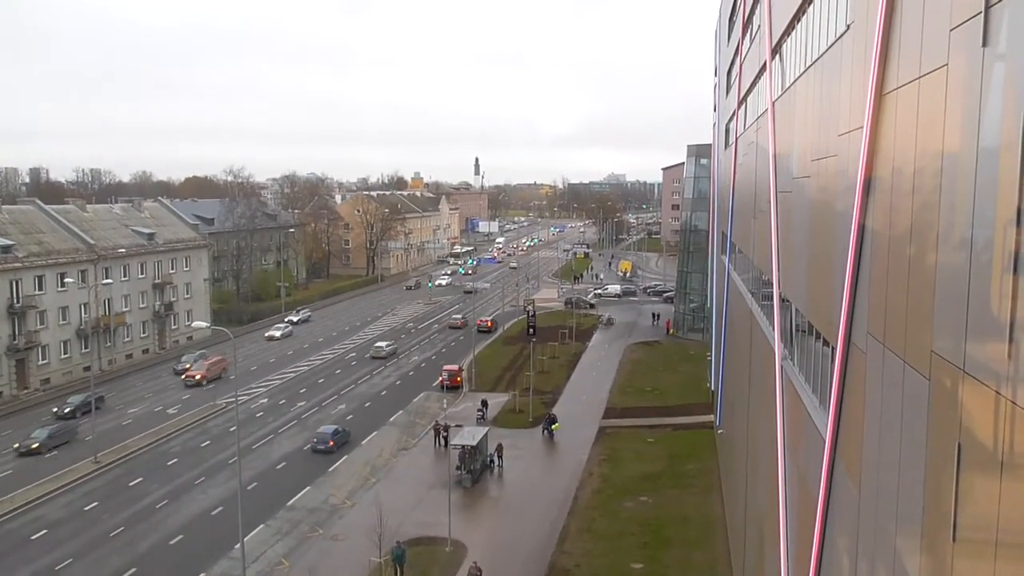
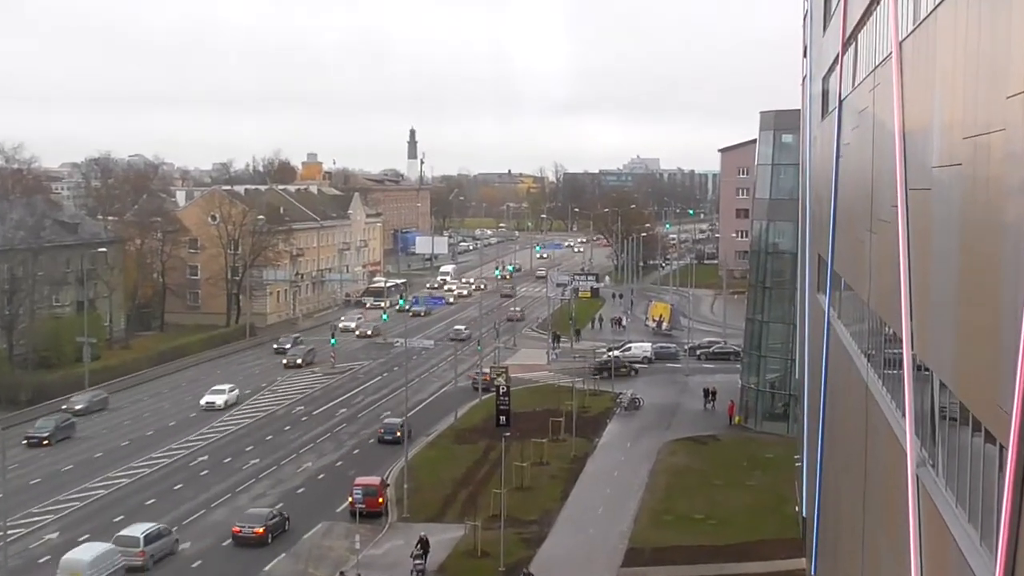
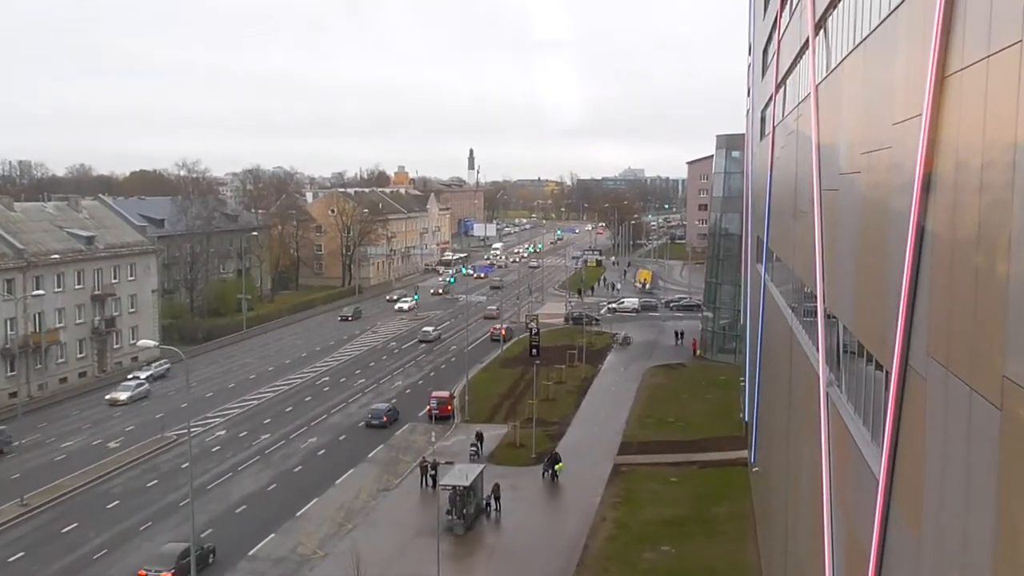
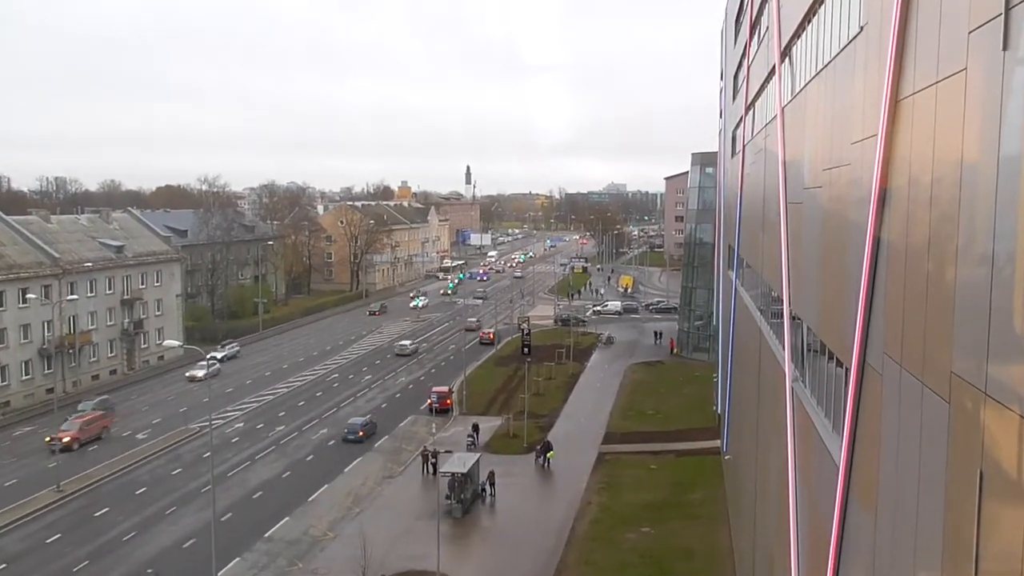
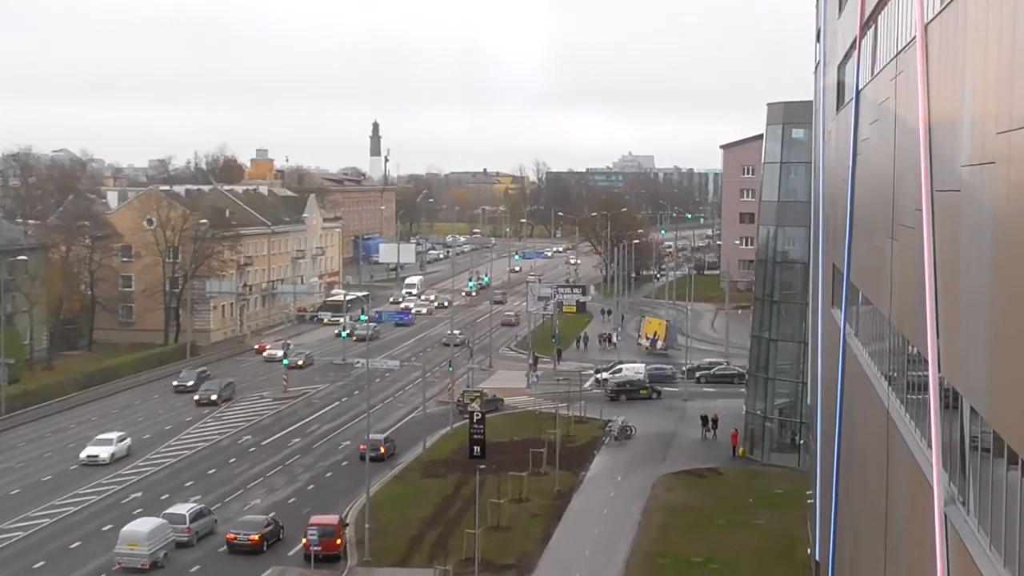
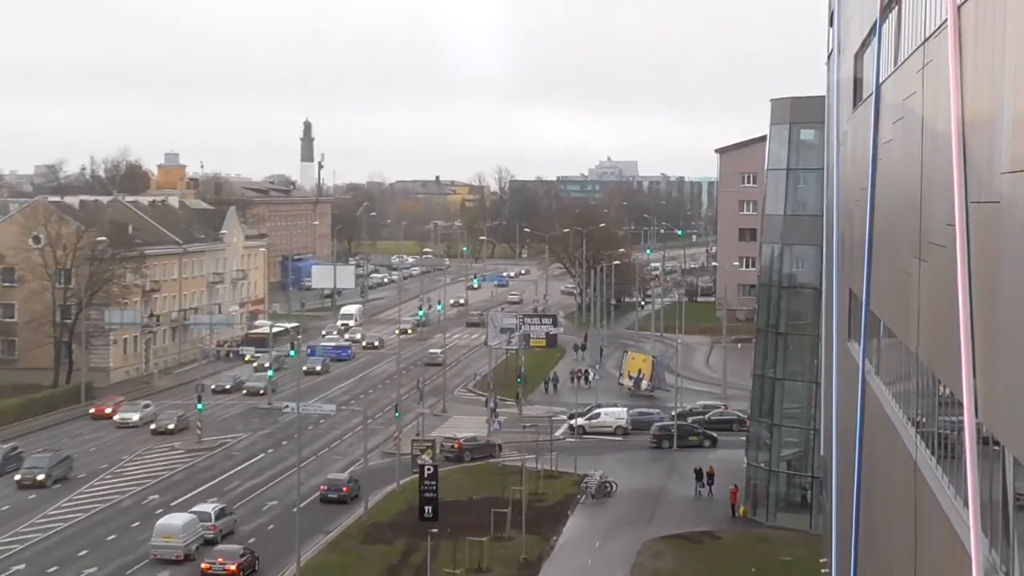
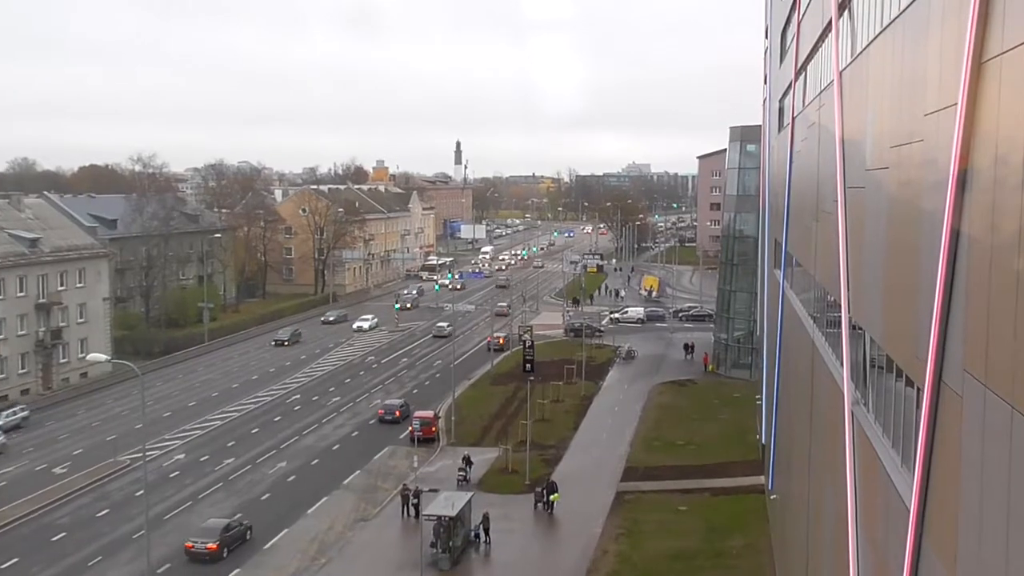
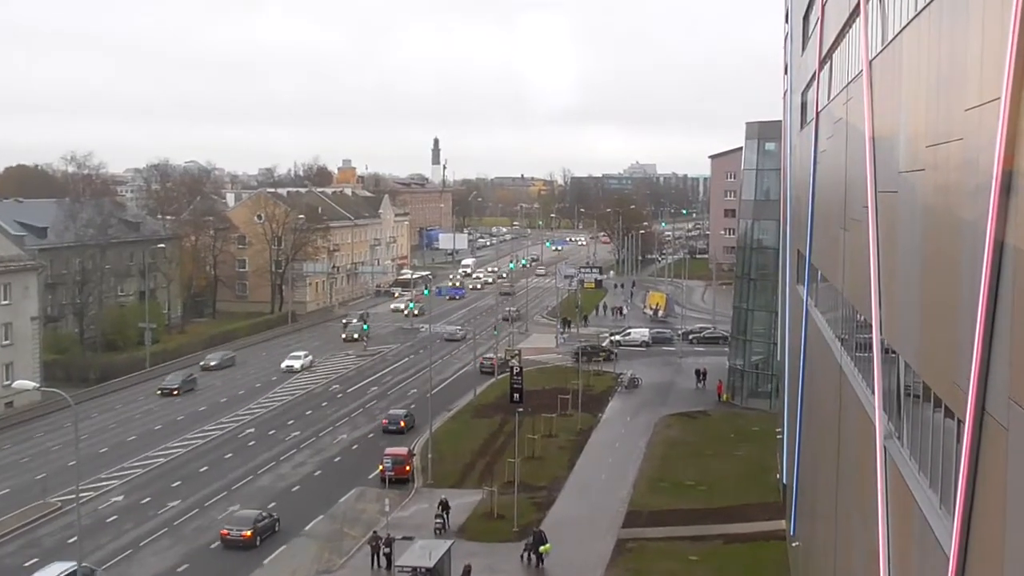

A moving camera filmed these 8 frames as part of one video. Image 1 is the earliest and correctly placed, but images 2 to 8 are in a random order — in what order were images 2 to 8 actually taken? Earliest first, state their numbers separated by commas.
4, 3, 7, 8, 2, 5, 6
